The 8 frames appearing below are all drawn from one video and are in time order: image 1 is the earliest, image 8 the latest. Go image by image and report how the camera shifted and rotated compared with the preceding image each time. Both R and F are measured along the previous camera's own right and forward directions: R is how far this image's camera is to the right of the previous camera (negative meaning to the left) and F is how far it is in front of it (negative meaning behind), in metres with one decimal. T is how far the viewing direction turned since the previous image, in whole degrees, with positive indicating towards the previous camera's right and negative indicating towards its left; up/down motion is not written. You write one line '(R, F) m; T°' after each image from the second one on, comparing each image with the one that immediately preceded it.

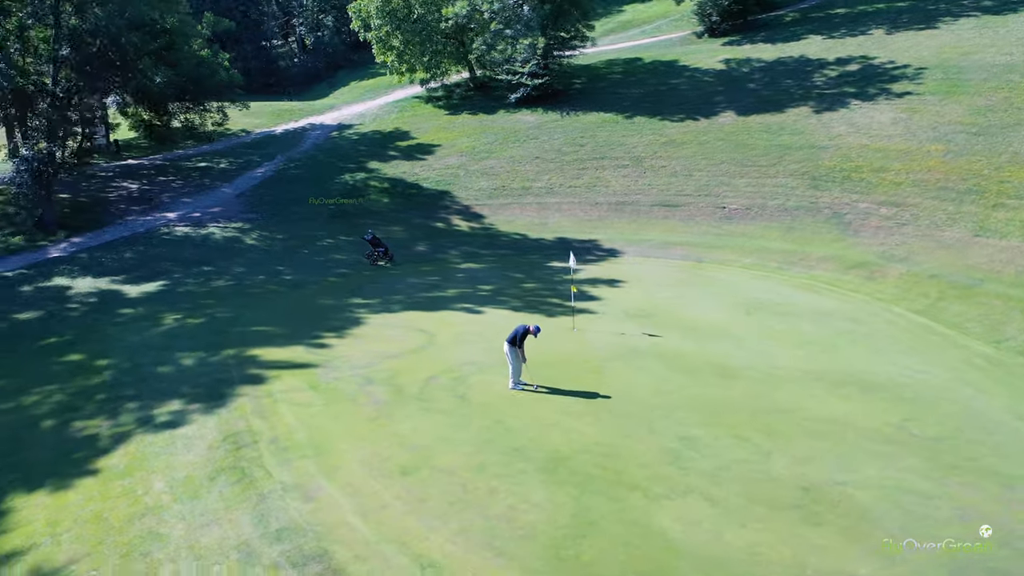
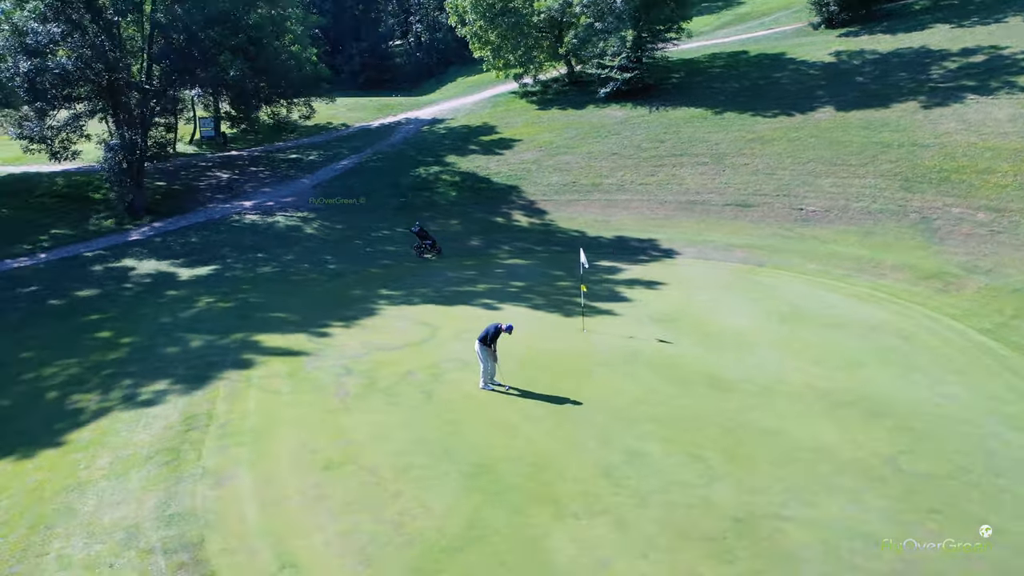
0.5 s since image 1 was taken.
(+2.7, +0.9) m; -10°
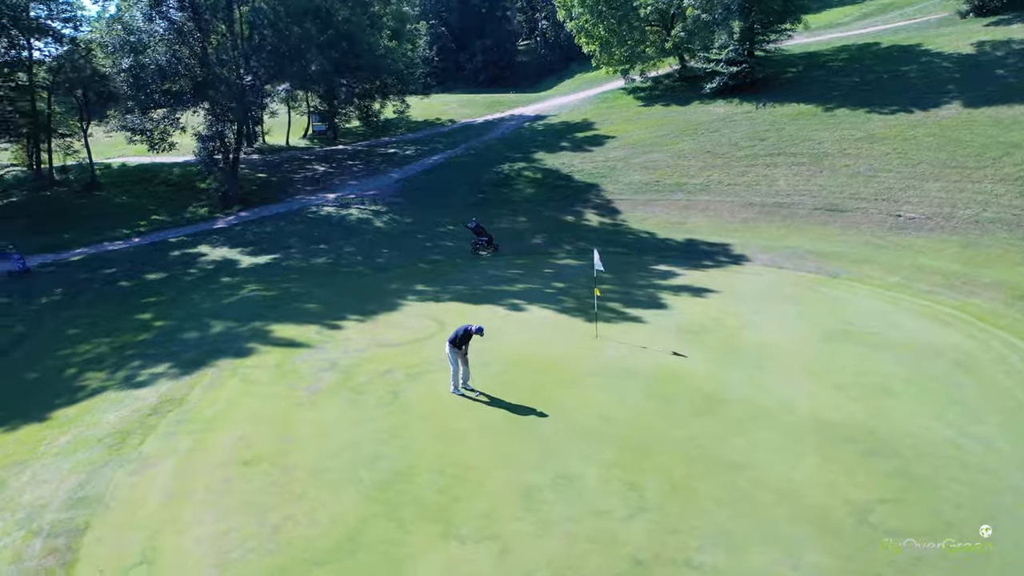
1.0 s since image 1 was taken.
(+2.7, +1.1) m; -11°
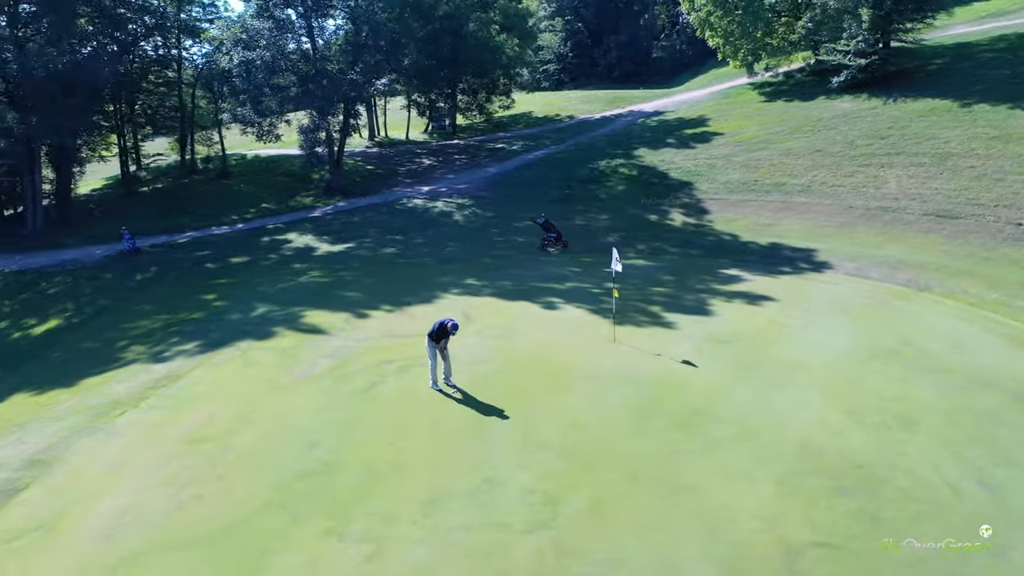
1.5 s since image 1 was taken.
(+2.6, +0.8) m; -11°
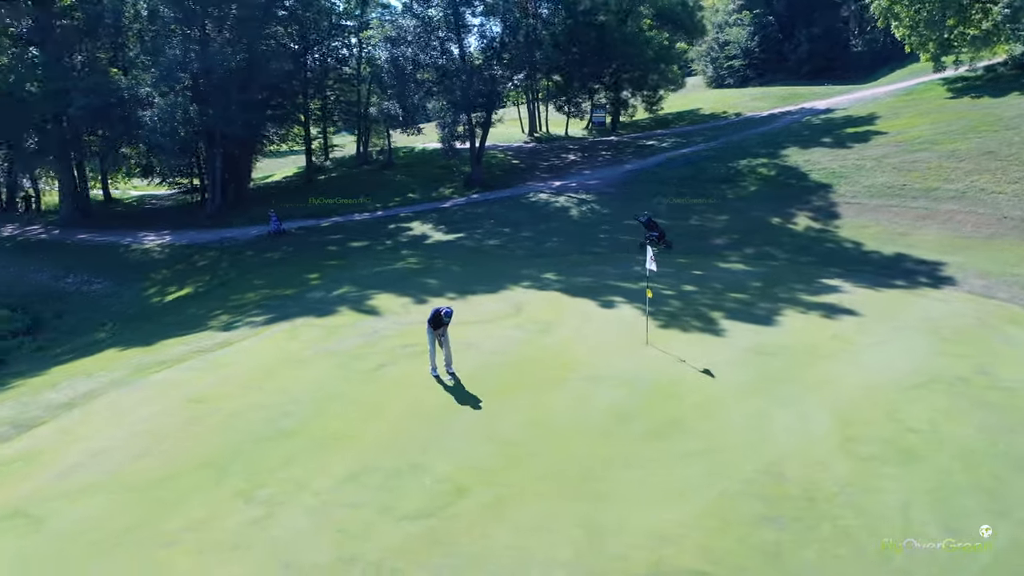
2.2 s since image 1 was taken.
(+3.1, +0.5) m; -15°
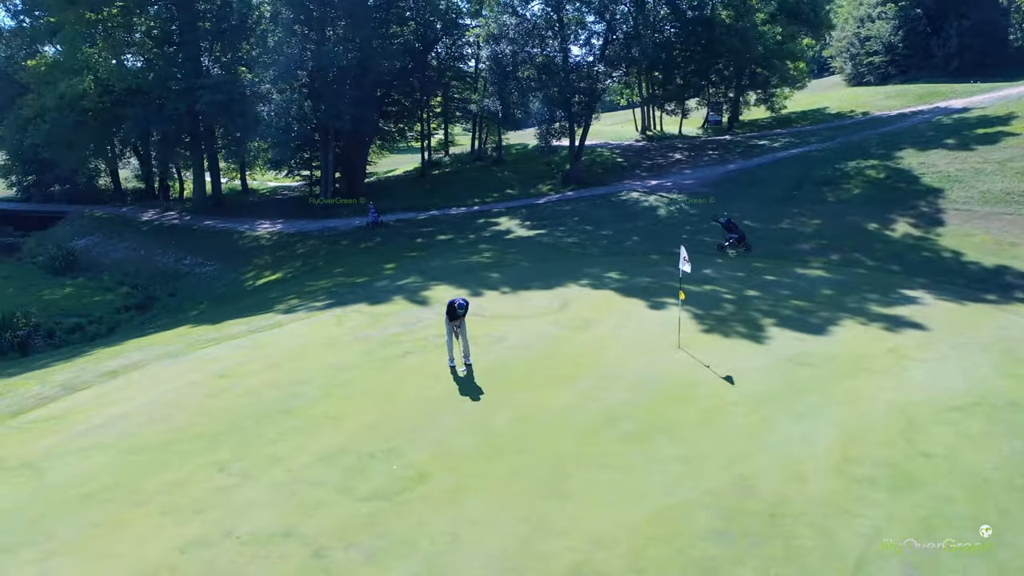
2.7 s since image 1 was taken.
(+1.9, +0.2) m; -10°
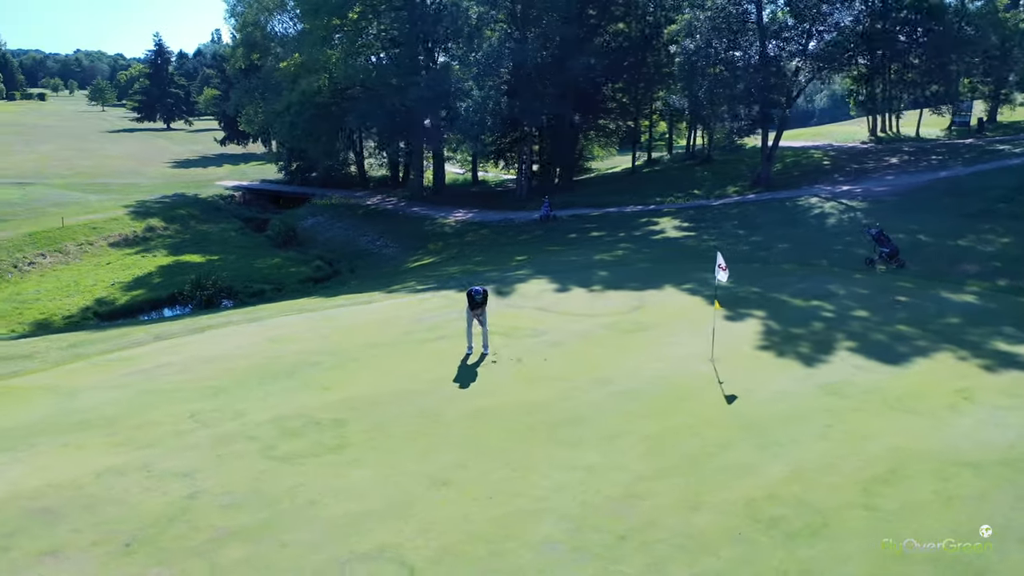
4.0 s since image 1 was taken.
(+3.9, +0.6) m; -19°
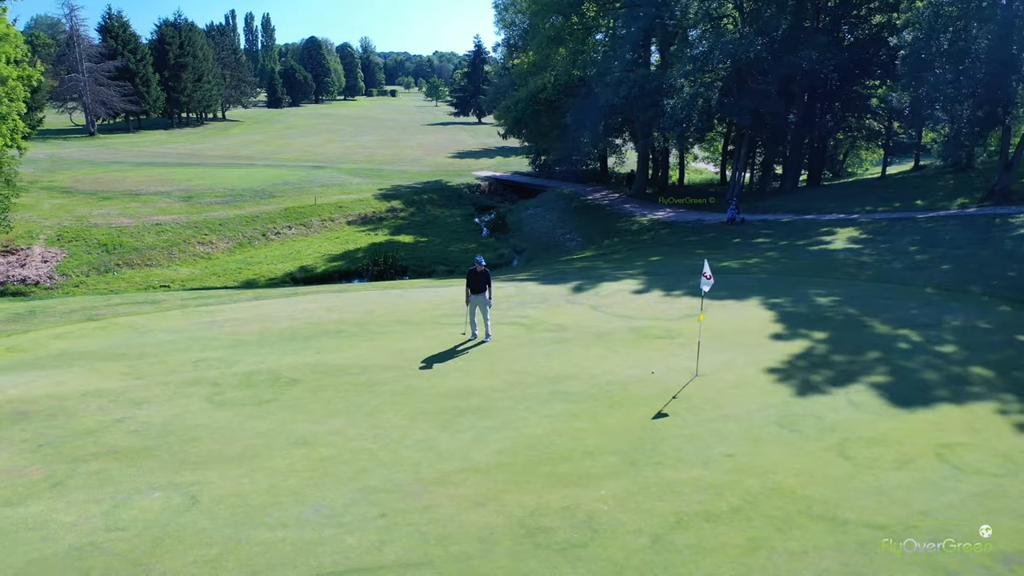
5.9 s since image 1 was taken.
(+4.9, +0.6) m; -21°
